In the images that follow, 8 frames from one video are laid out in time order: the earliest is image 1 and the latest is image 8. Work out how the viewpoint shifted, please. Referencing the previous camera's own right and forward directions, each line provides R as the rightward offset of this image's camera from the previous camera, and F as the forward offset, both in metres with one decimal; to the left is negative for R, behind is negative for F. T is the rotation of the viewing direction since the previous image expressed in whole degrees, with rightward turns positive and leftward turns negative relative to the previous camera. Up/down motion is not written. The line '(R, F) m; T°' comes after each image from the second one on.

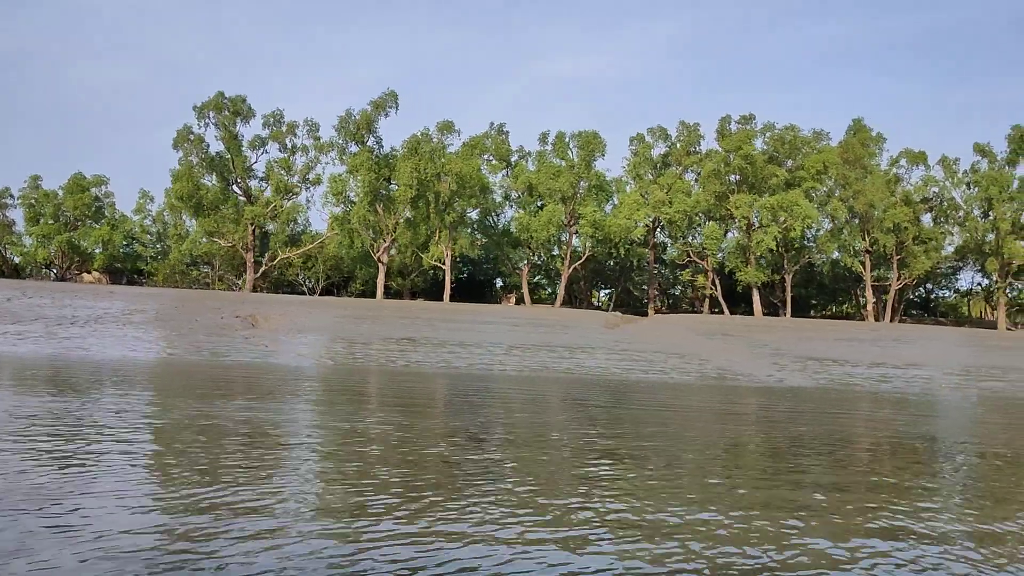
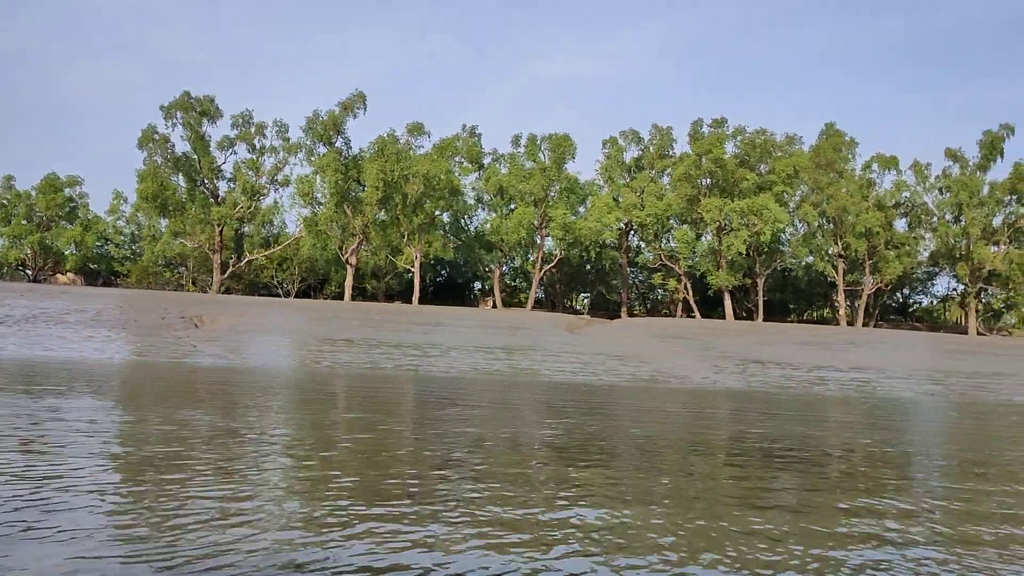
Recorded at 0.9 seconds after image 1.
(+0.5, +0.1) m; +1°
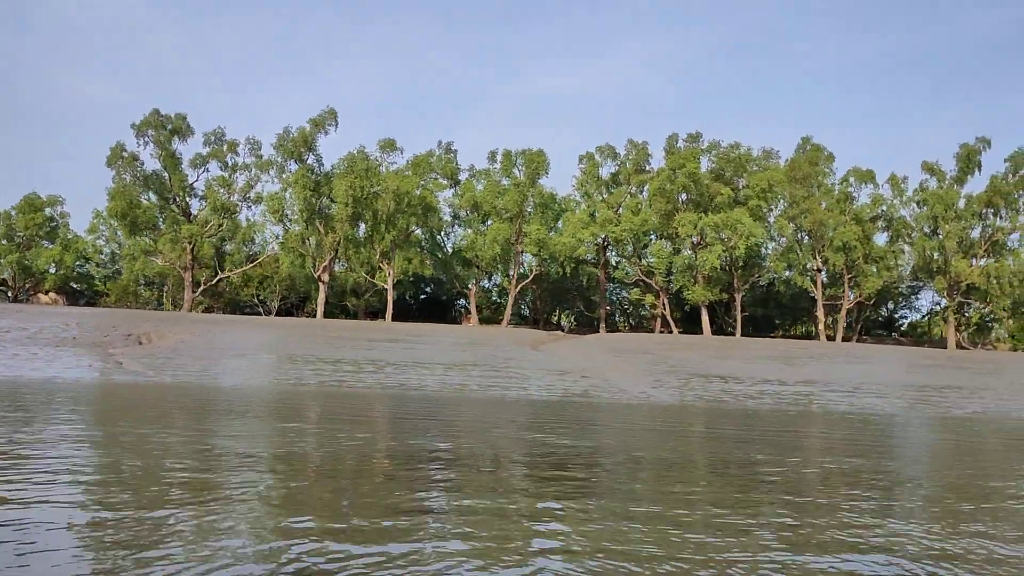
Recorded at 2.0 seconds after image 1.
(+0.5, +0.1) m; 0°
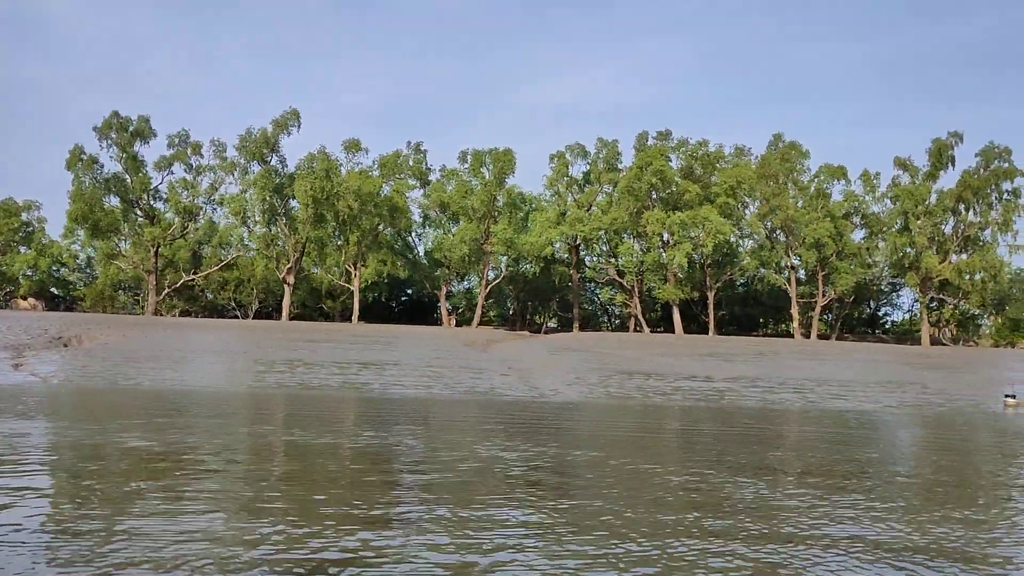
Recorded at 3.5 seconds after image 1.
(+0.7, +0.1) m; 0°
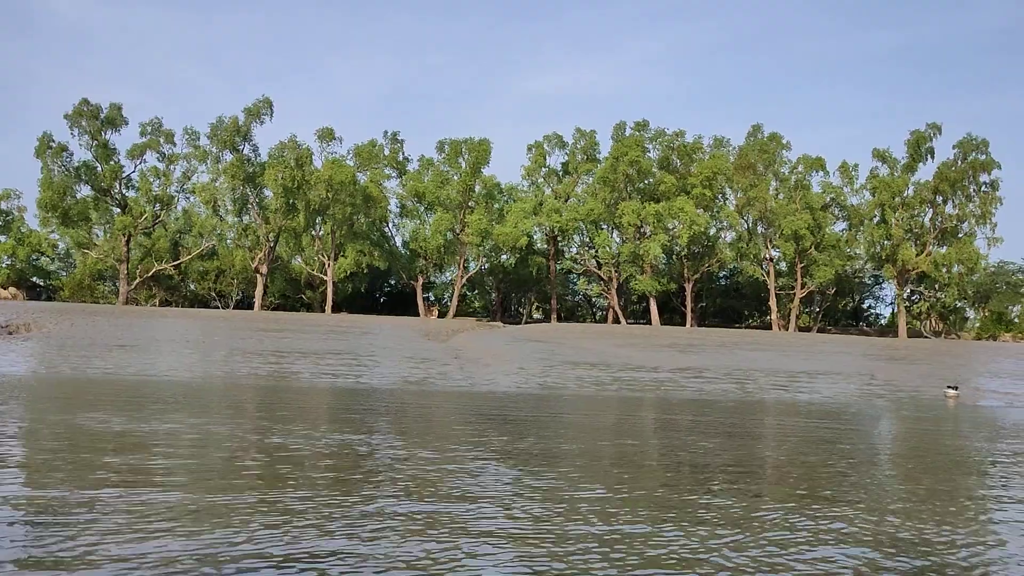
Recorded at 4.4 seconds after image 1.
(+0.5, +0.1) m; 0°
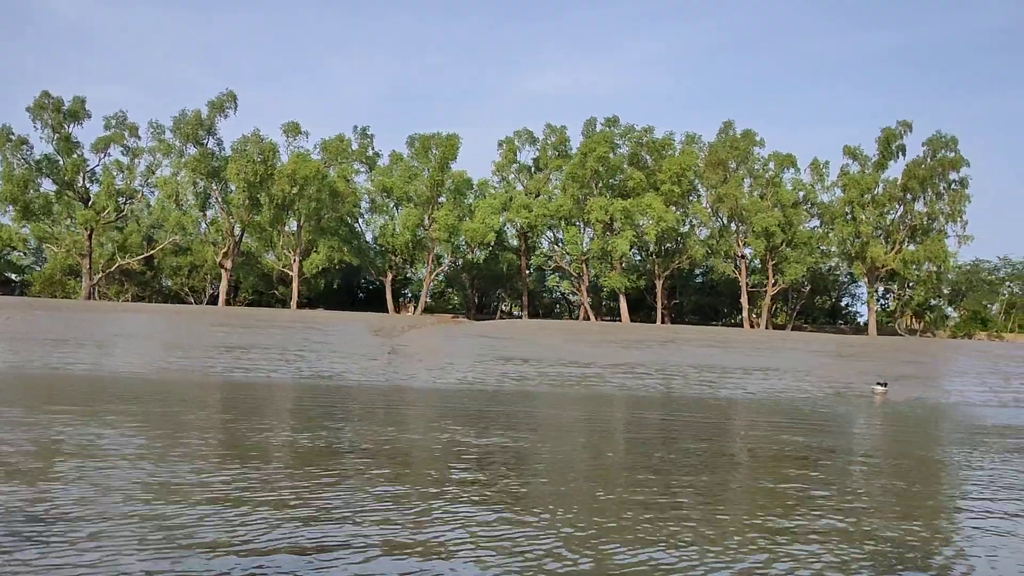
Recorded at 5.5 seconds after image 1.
(+0.5, +0.1) m; 0°
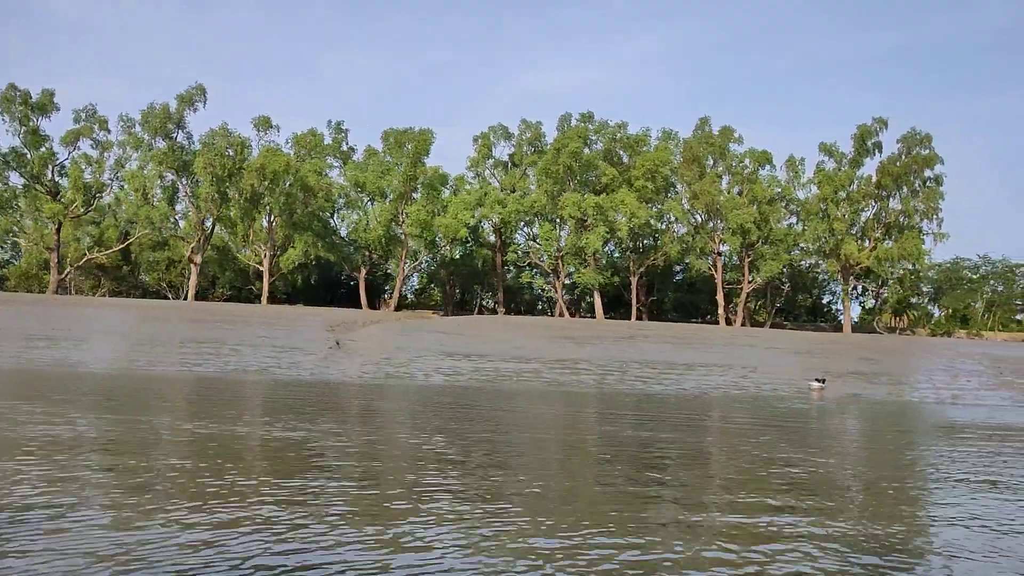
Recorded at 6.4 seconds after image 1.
(+0.5, +0.1) m; 0°
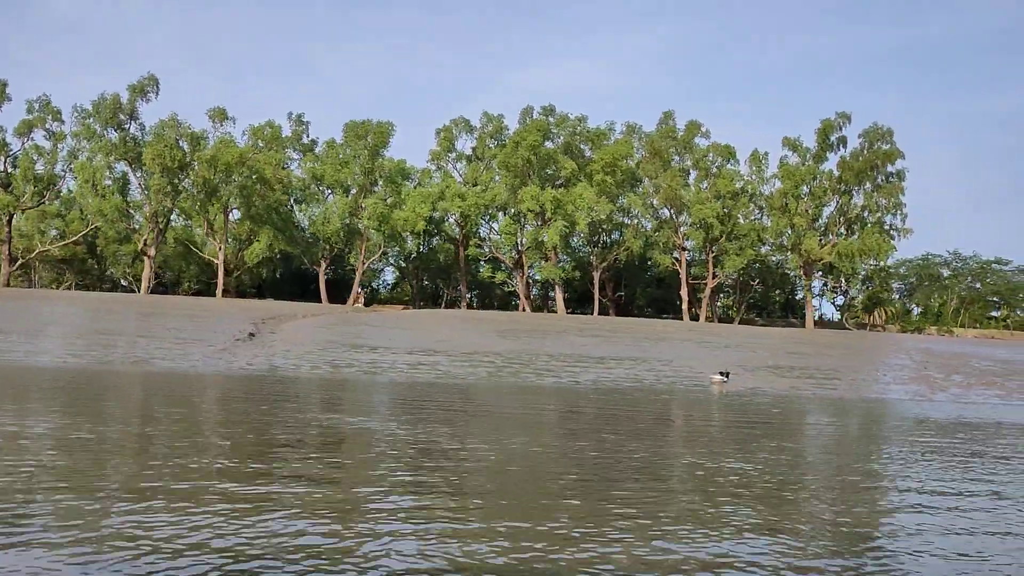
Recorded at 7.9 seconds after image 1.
(+0.7, +0.1) m; 0°
